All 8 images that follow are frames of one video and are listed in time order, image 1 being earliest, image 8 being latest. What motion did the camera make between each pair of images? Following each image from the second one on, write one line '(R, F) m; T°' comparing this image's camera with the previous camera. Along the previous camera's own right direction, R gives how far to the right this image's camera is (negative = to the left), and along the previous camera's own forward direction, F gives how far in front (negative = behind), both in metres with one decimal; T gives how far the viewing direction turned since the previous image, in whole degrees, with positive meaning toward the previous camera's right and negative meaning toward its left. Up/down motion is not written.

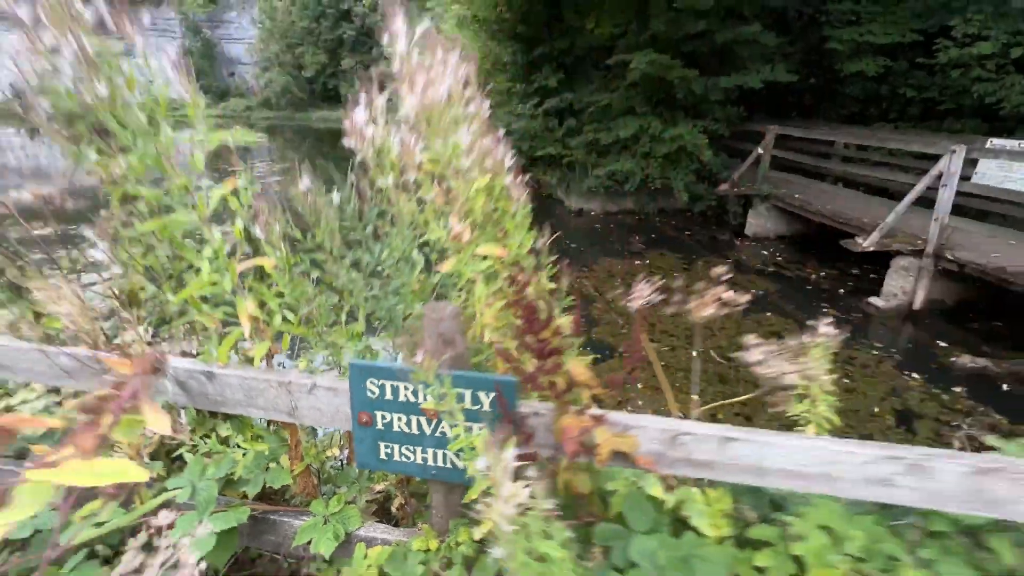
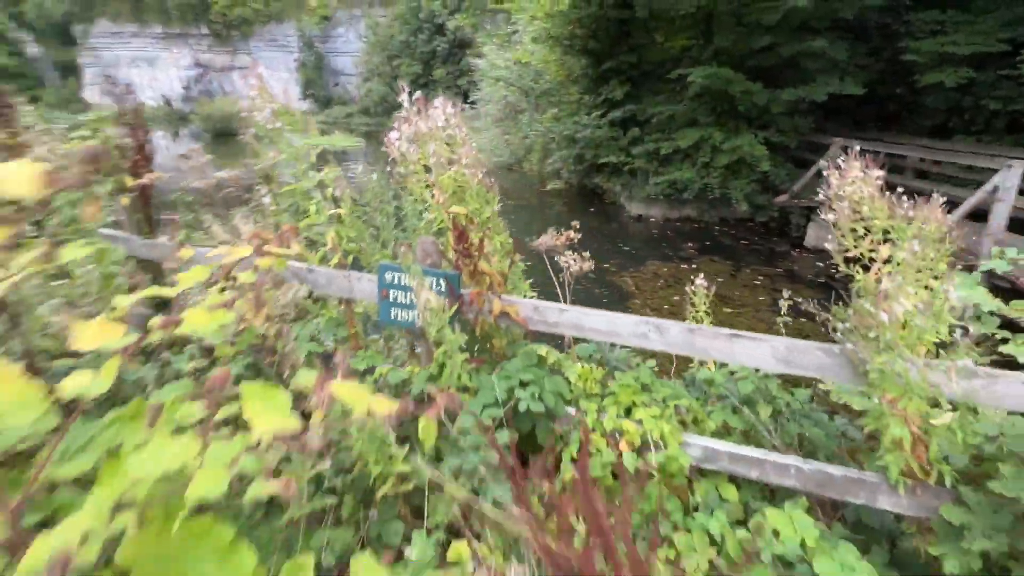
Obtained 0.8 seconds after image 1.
(+0.5, -0.9) m; -9°
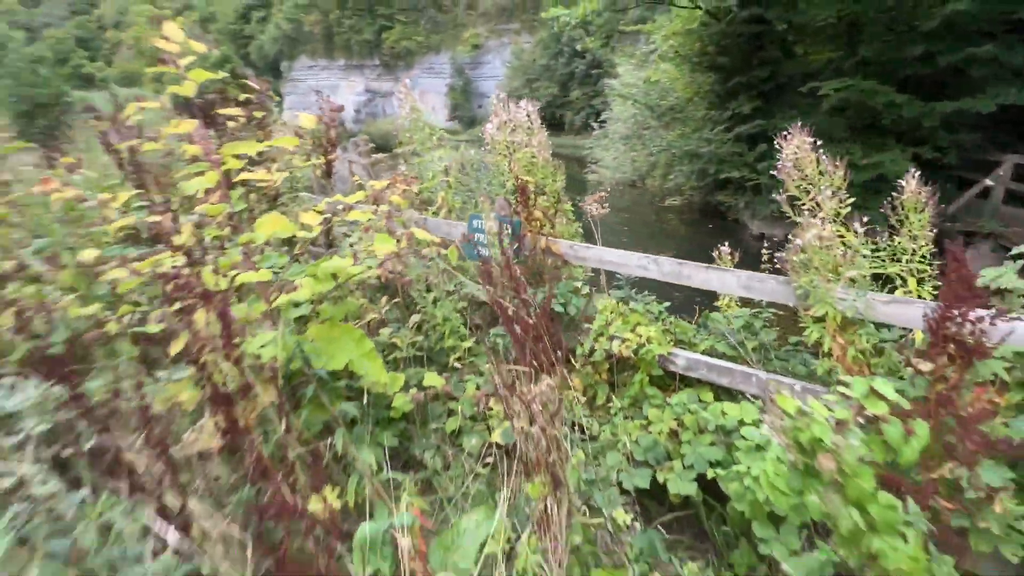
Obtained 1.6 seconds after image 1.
(+0.5, -0.7) m; -15°
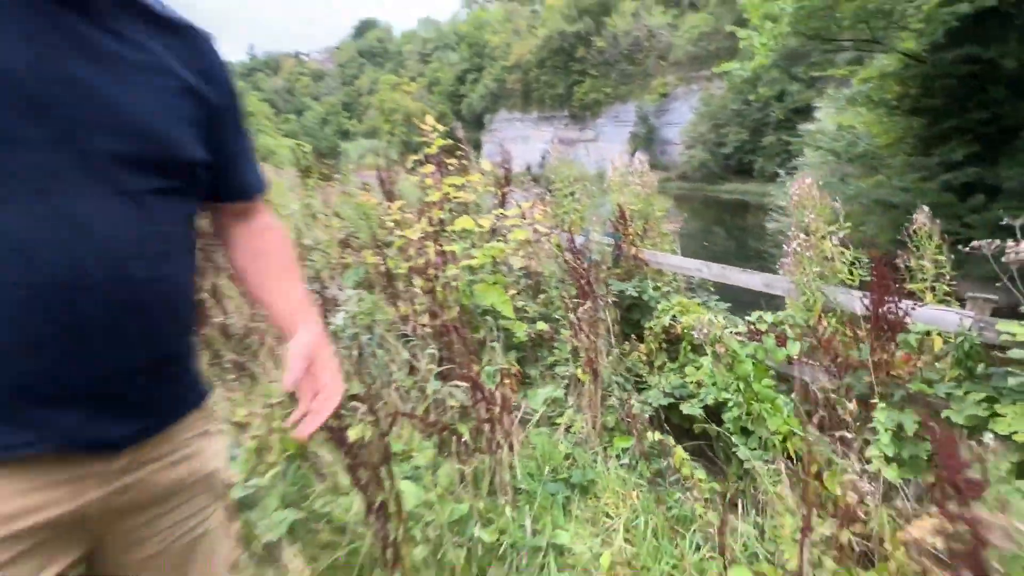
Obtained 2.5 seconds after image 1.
(+0.6, -1.1) m; -20°
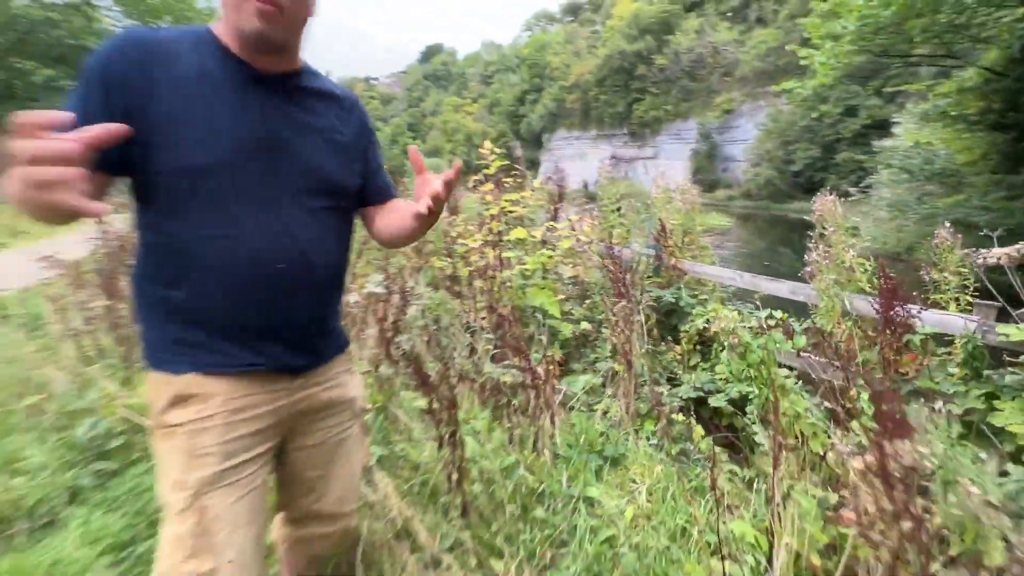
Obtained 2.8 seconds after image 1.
(+0.1, -0.5) m; -7°
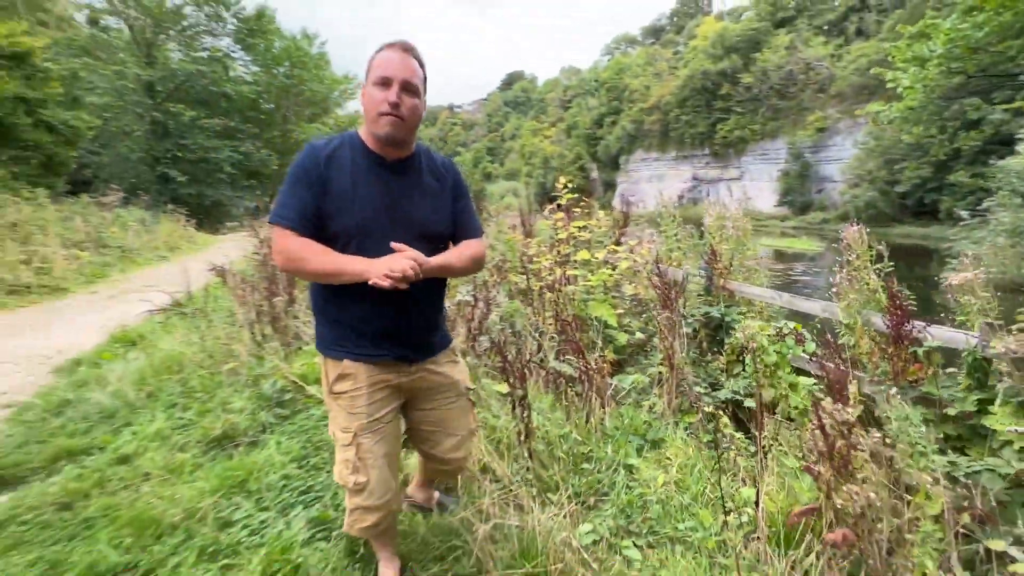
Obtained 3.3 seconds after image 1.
(+0.1, -0.7) m; -9°
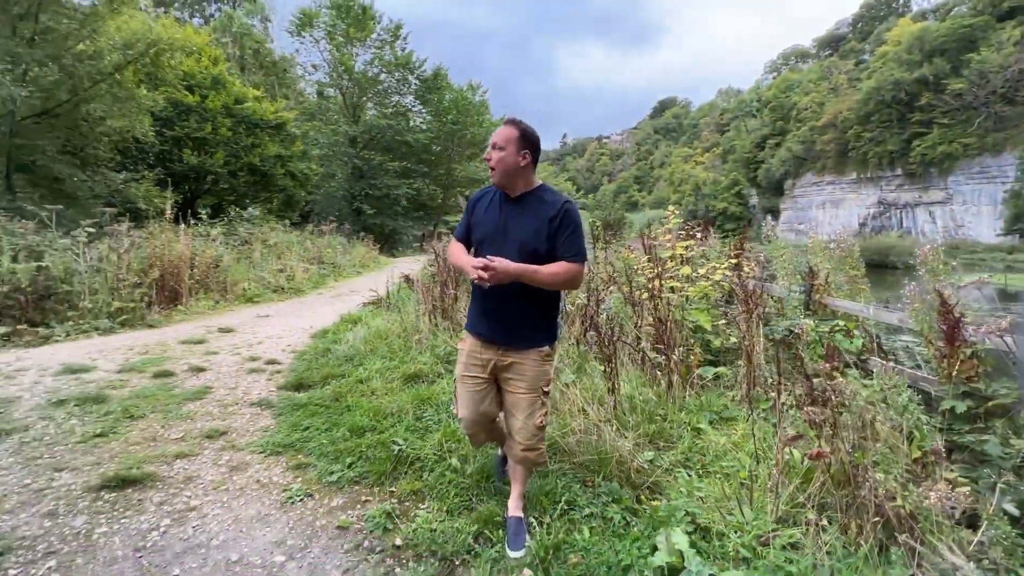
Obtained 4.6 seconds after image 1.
(+0.4, -1.2) m; -17°
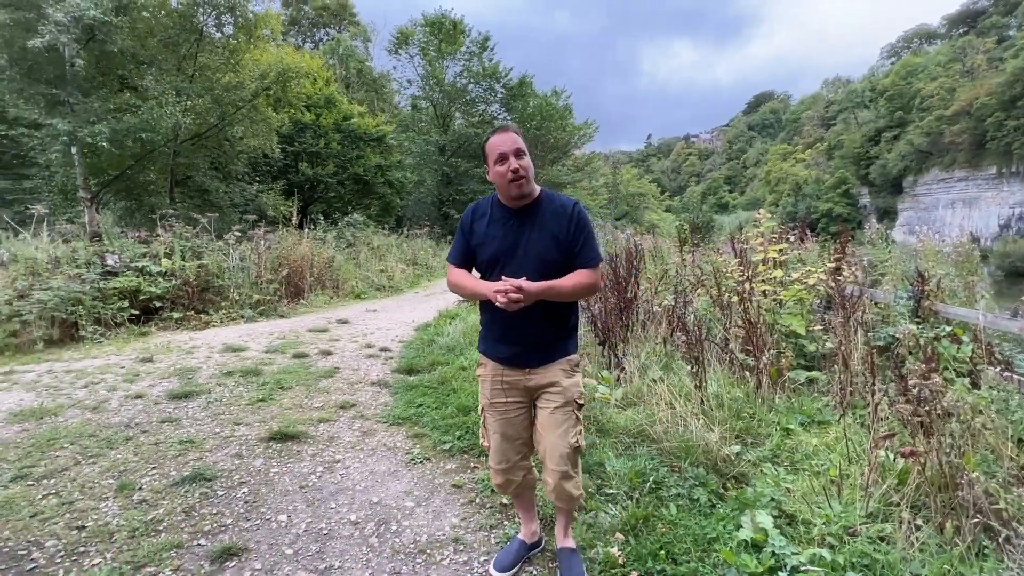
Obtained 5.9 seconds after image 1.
(-0.1, -0.4) m; -10°
